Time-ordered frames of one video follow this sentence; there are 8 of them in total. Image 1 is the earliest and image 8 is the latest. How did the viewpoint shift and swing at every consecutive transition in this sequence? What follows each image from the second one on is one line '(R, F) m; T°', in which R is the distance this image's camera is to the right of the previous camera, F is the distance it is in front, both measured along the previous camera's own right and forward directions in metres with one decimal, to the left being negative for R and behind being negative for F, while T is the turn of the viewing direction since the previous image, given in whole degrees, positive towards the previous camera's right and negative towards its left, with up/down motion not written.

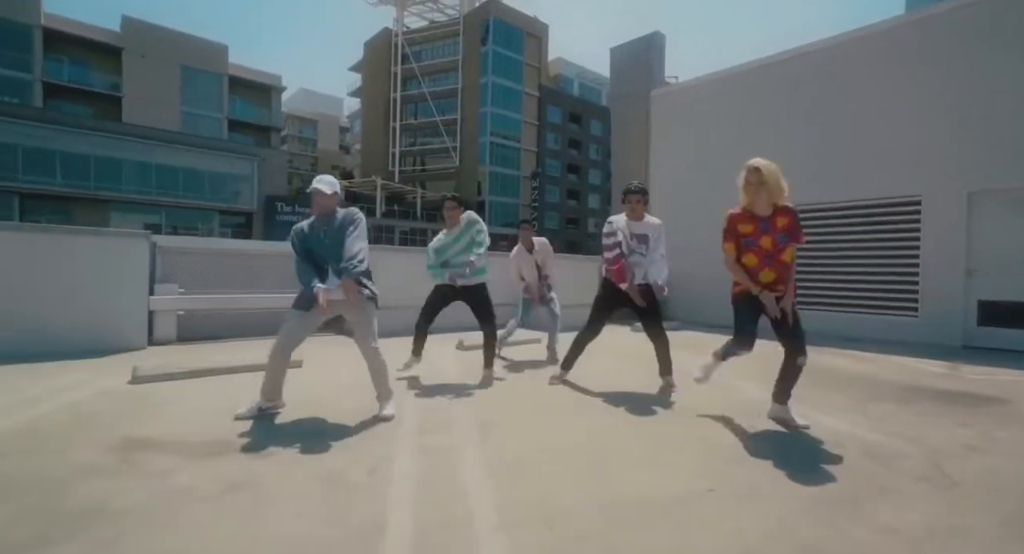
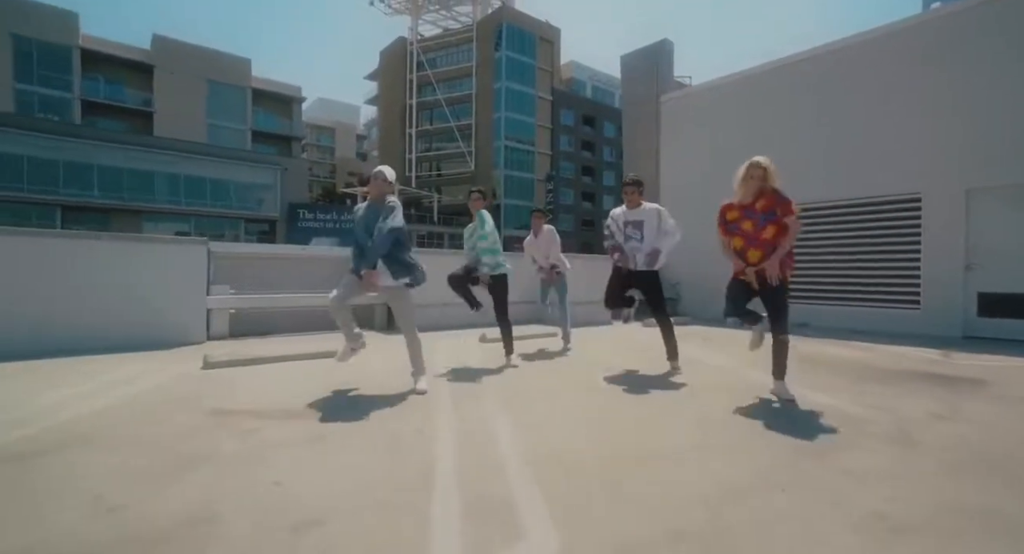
(0.0, -0.5) m; -2°
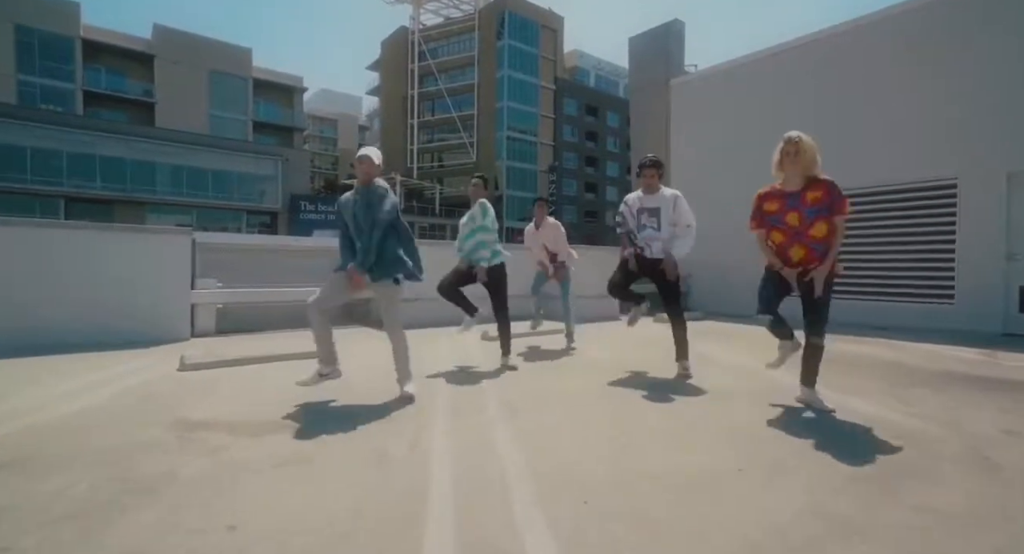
(0.0, +0.4) m; 0°
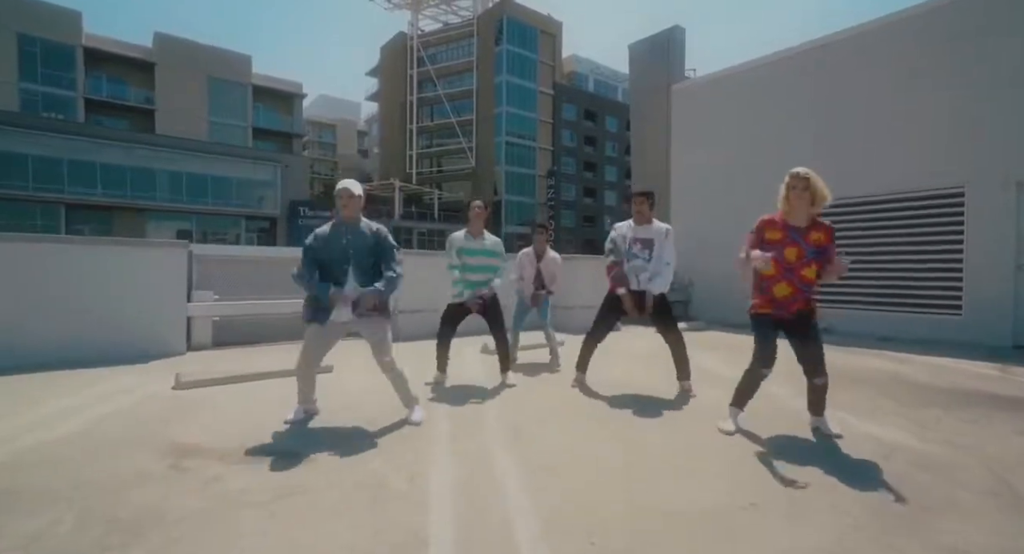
(0.0, +0.1) m; 0°
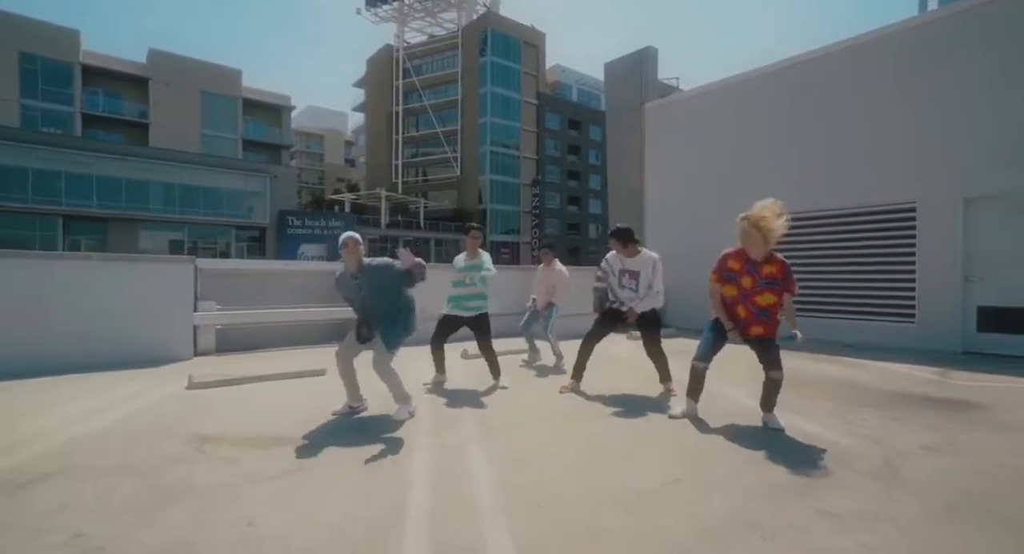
(+0.1, -0.4) m; +1°
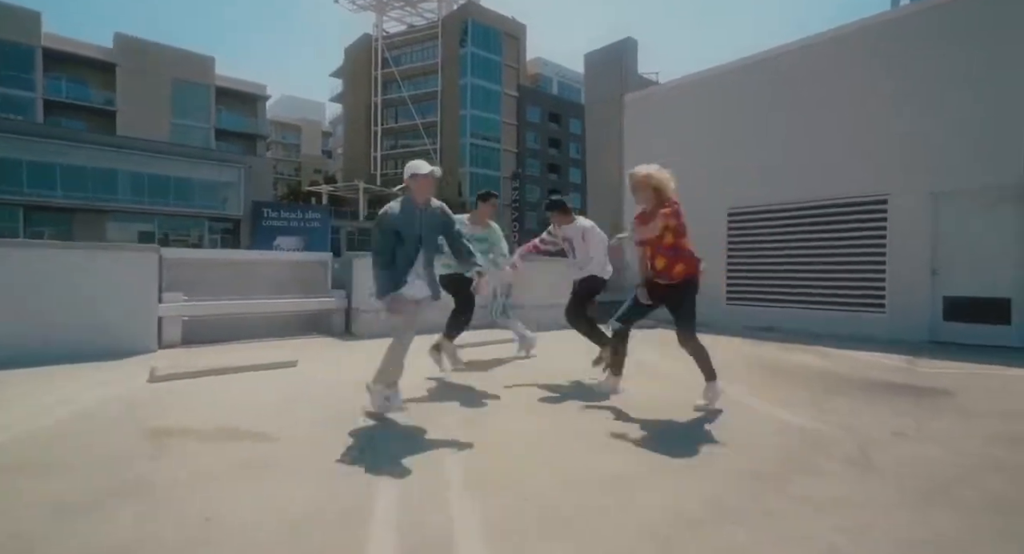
(0.0, +0.1) m; +2°
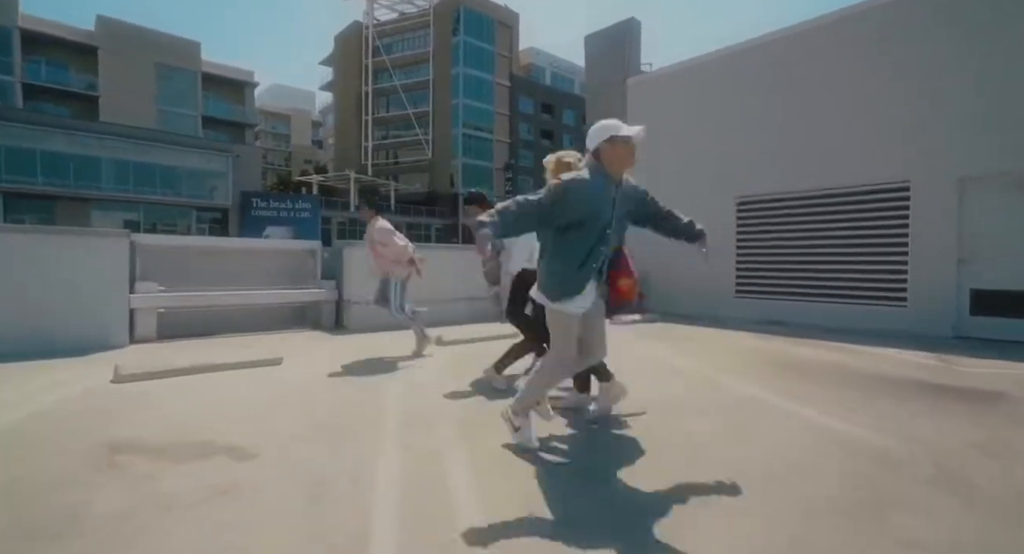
(-0.1, +0.4) m; +1°
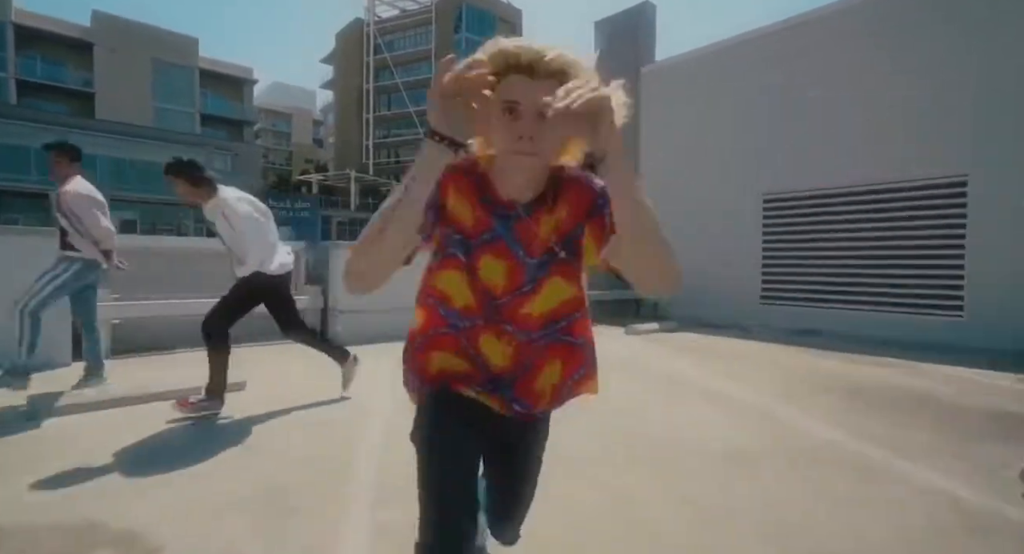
(-0.1, +0.8) m; 0°
